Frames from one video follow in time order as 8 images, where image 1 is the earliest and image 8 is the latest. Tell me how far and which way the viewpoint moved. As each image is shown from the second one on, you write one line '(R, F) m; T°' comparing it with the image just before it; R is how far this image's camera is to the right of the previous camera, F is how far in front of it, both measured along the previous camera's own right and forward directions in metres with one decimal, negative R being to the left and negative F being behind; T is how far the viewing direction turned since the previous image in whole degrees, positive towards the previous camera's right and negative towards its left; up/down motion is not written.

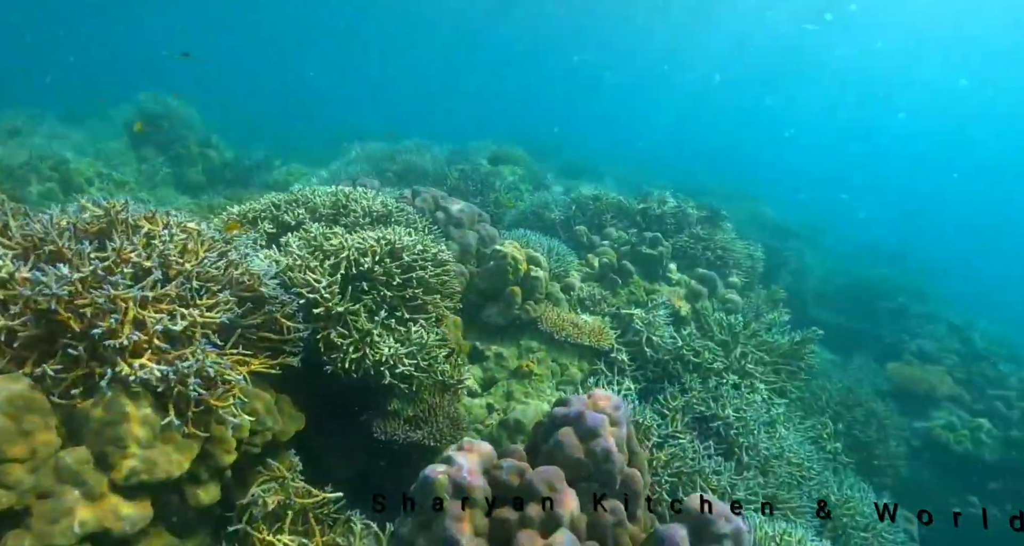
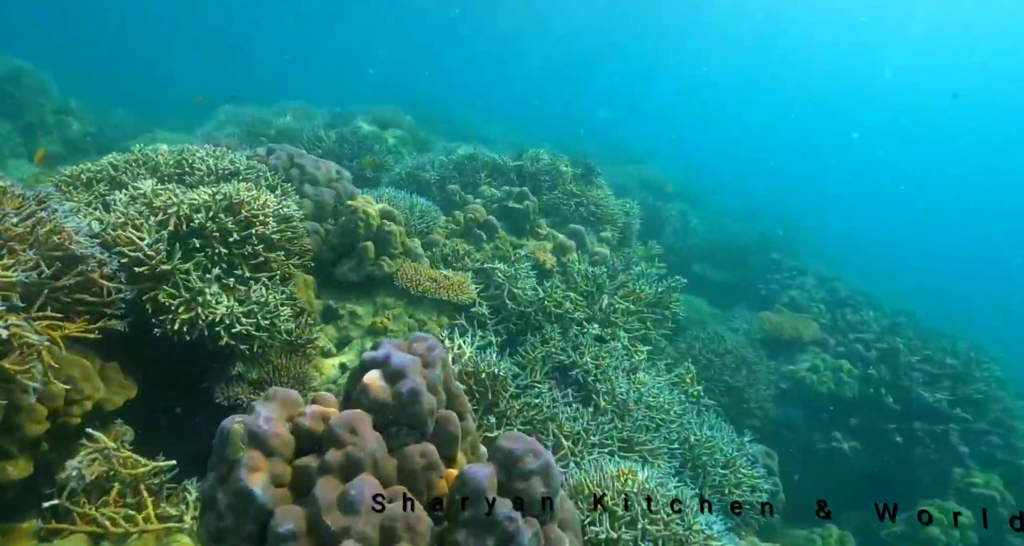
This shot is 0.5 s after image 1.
(+1.1, +0.2) m; +5°
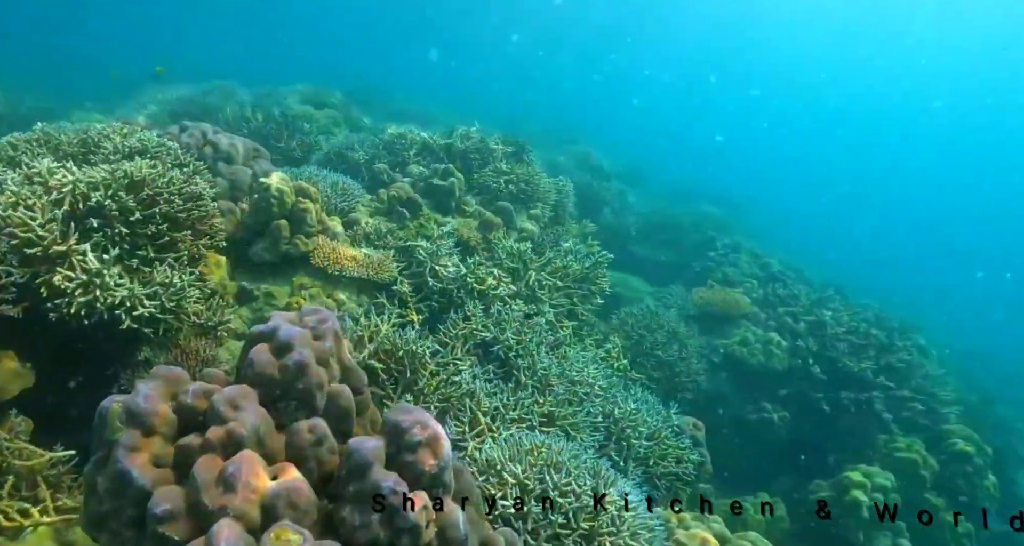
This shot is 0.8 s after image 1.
(+0.6, +0.1) m; +3°
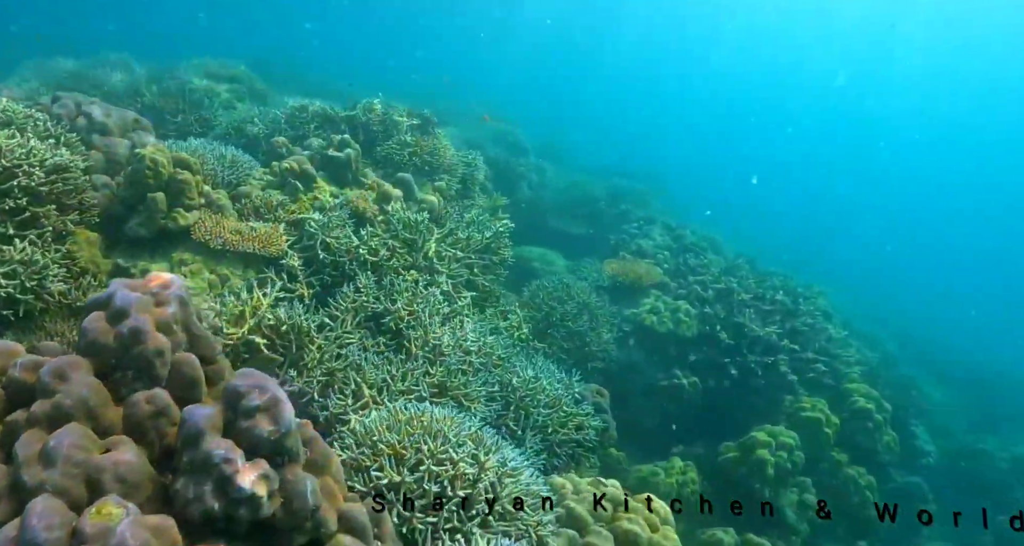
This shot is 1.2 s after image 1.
(+0.7, +0.1) m; +4°
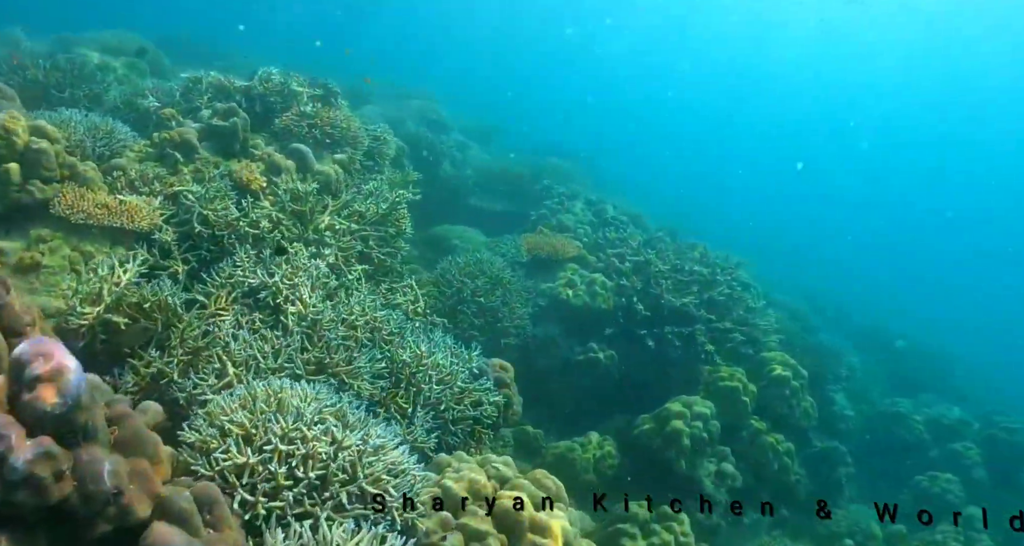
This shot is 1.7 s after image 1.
(+0.7, +0.3) m; +3°
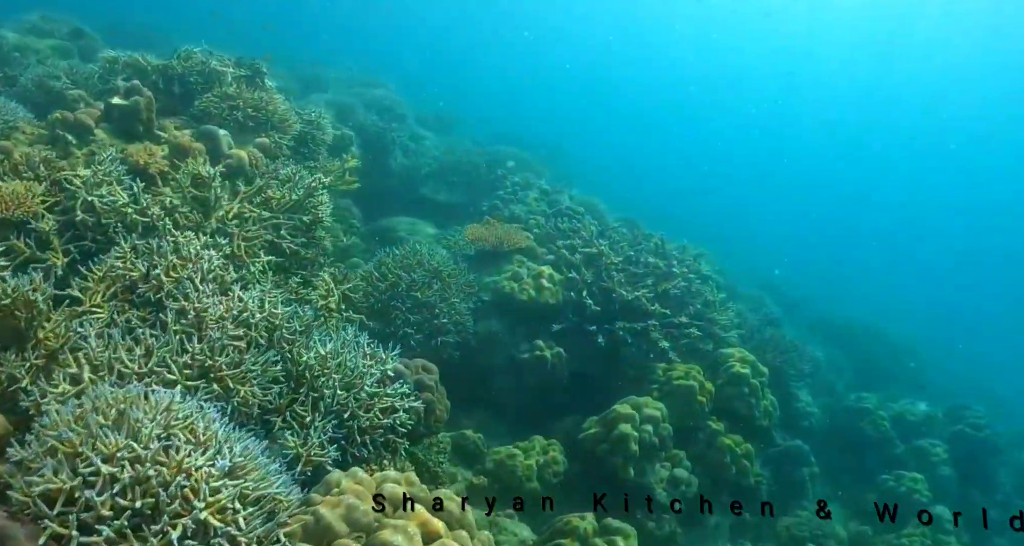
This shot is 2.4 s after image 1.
(+0.6, +0.6) m; +1°
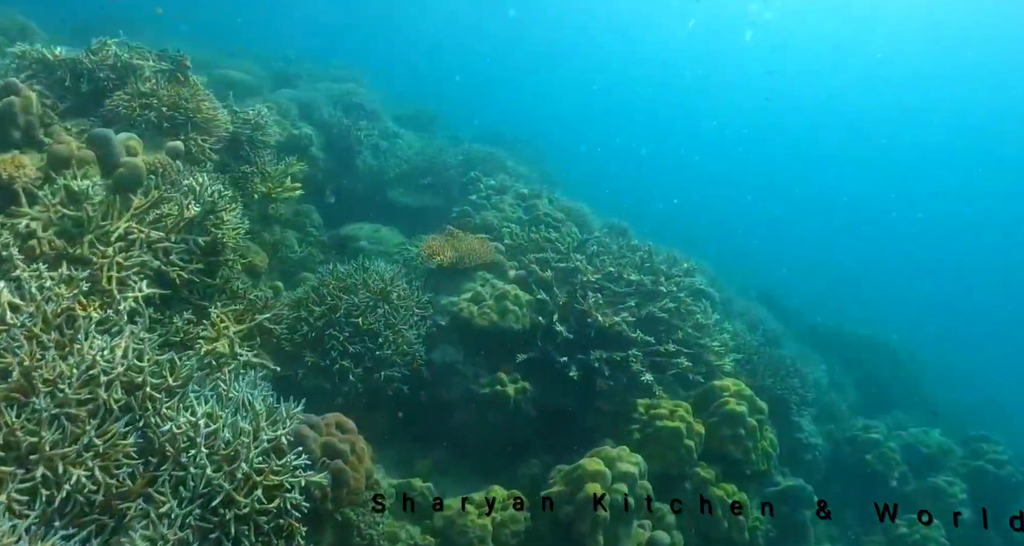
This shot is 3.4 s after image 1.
(+0.6, +1.1) m; -1°
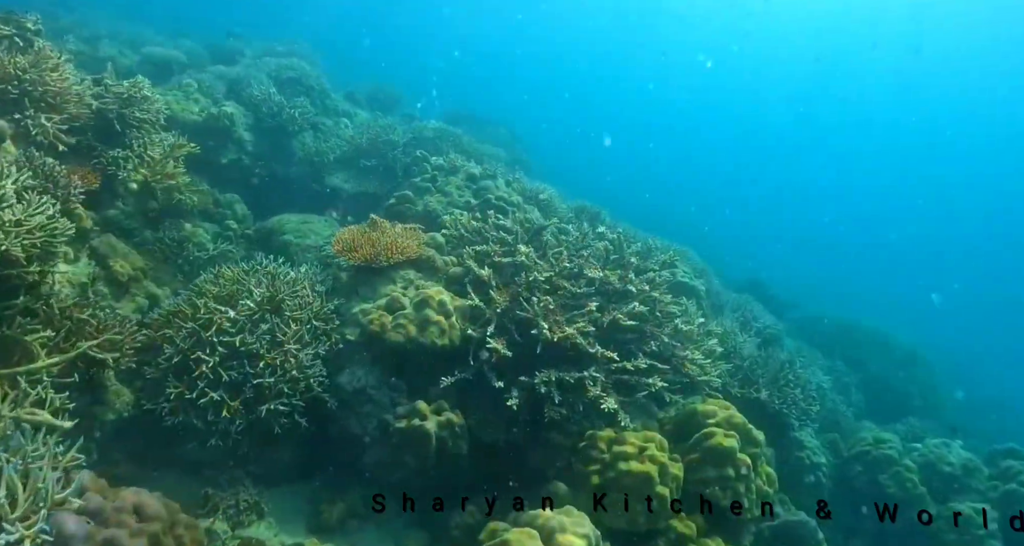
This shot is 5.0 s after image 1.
(+0.8, +1.5) m; -1°
